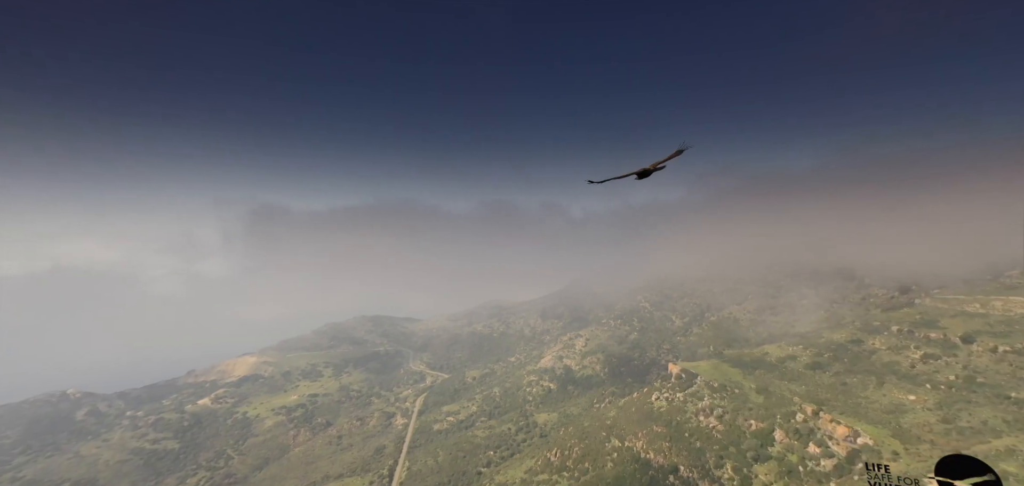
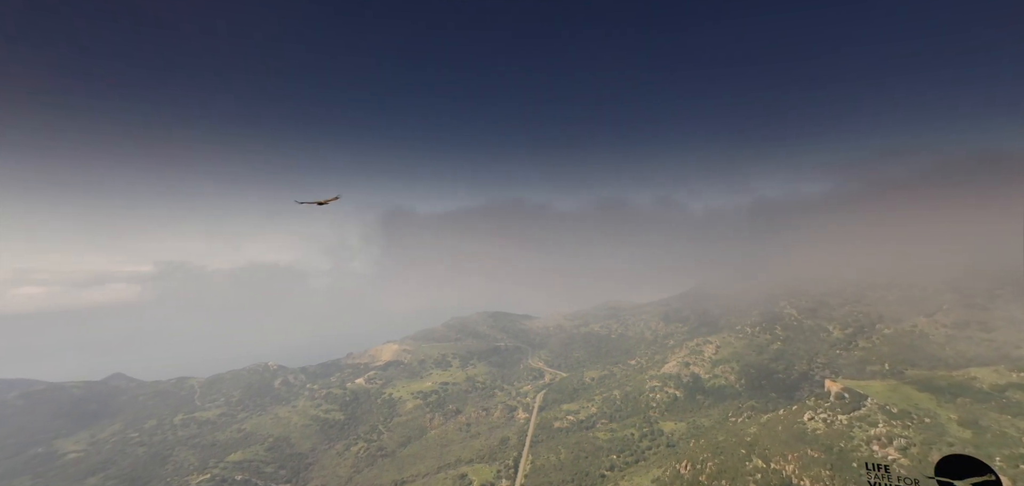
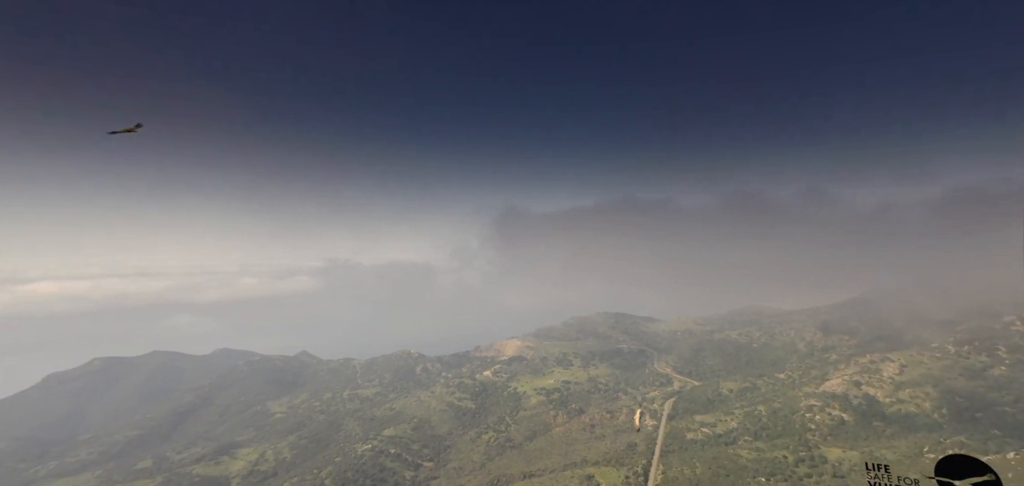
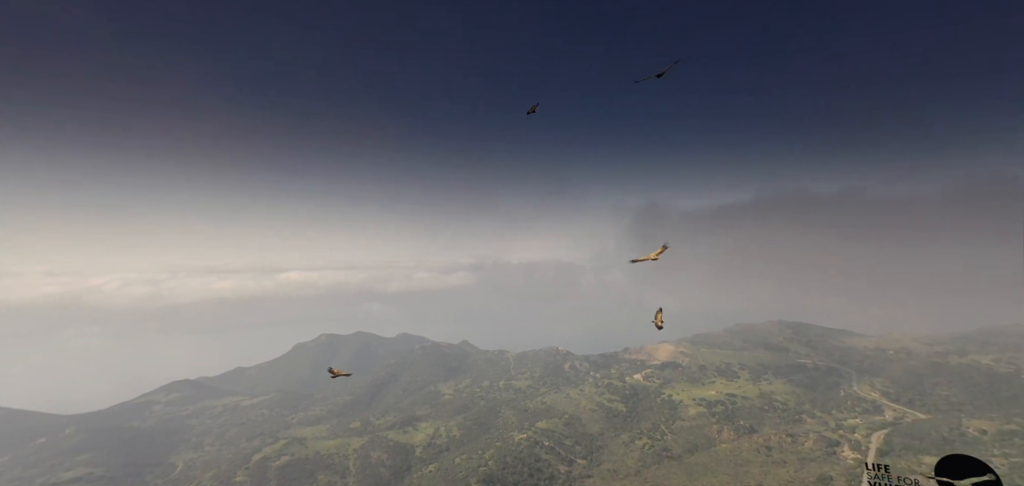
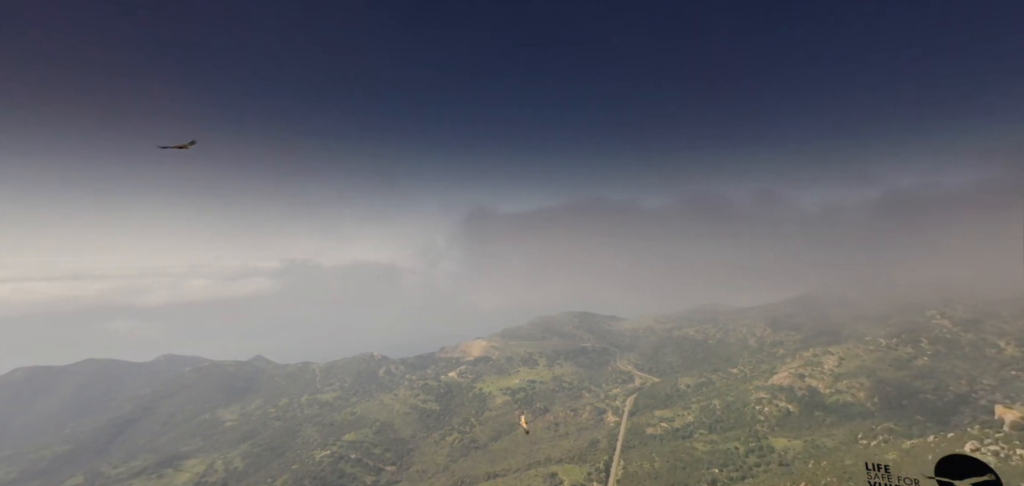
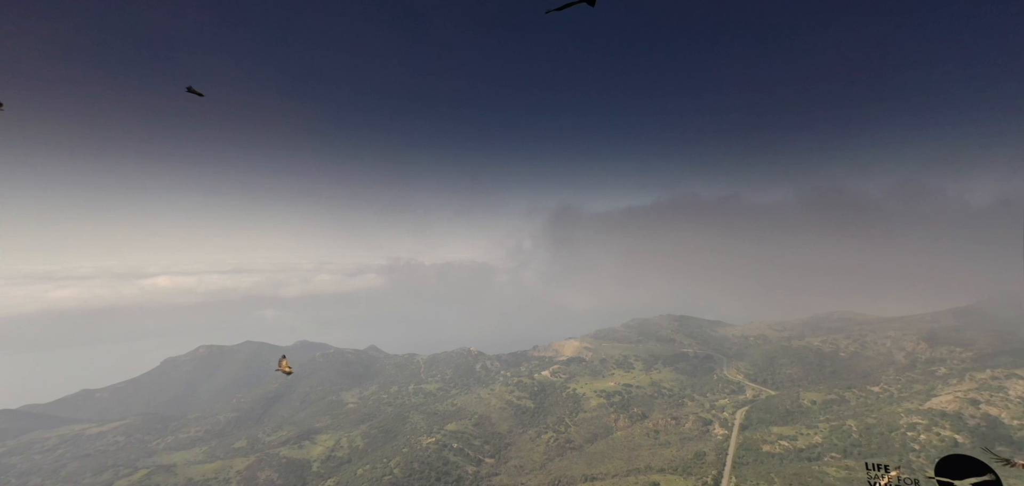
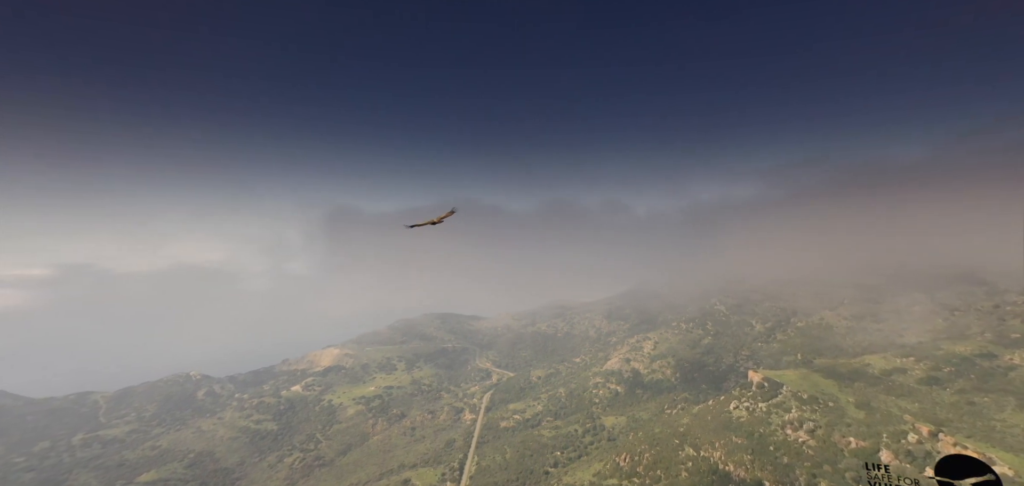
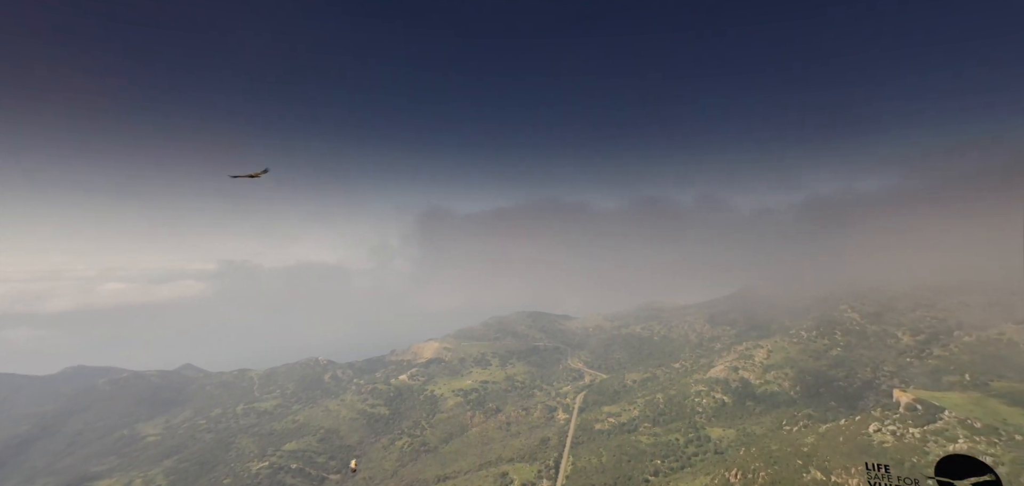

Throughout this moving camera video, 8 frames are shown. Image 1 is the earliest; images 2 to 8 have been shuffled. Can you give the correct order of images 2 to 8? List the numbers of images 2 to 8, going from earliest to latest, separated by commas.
7, 2, 8, 5, 3, 6, 4
